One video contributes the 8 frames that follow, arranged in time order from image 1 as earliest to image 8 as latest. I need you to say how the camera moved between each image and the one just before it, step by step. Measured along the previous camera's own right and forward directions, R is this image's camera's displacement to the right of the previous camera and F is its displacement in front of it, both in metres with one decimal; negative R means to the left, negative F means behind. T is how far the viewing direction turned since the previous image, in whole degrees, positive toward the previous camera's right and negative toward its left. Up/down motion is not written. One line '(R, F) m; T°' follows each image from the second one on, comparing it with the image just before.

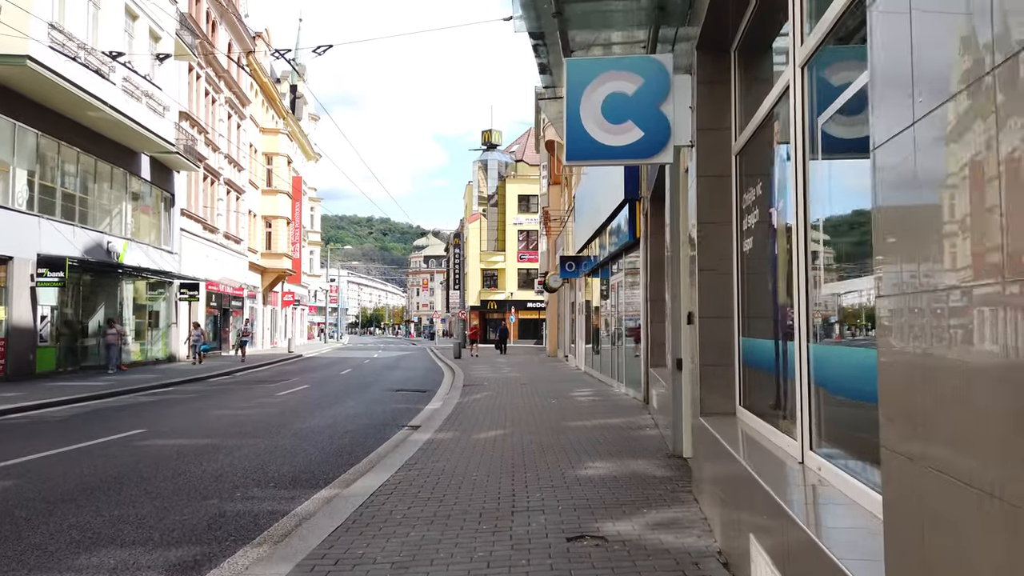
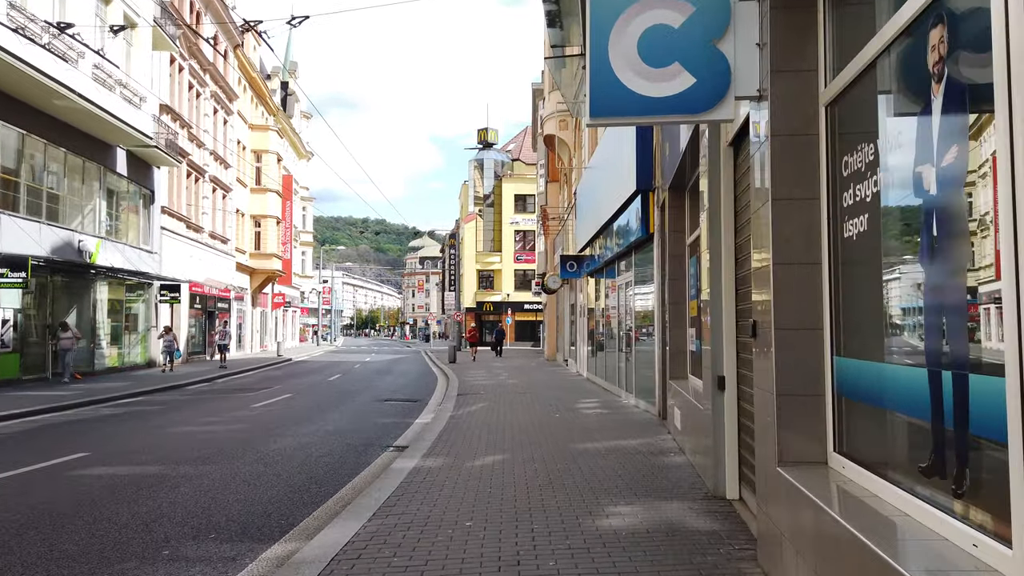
(0.0, +1.4) m; 0°
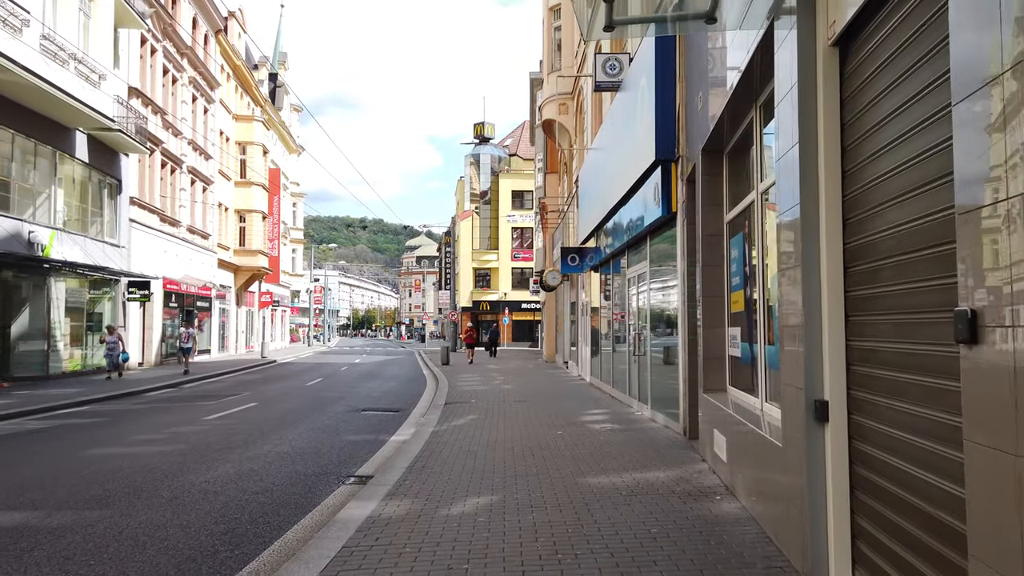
(+0.1, +2.1) m; 0°
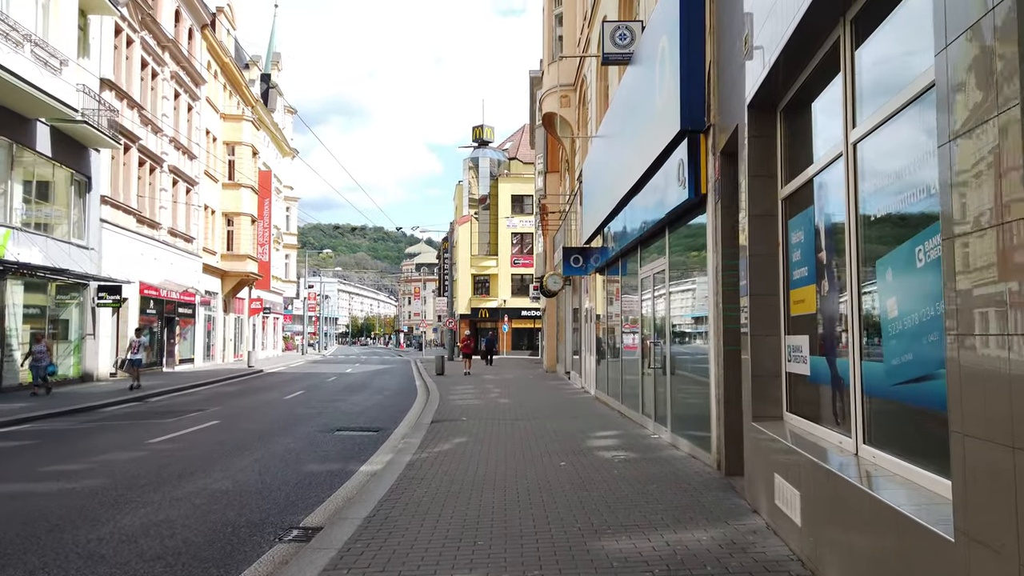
(+0.1, +1.8) m; 0°
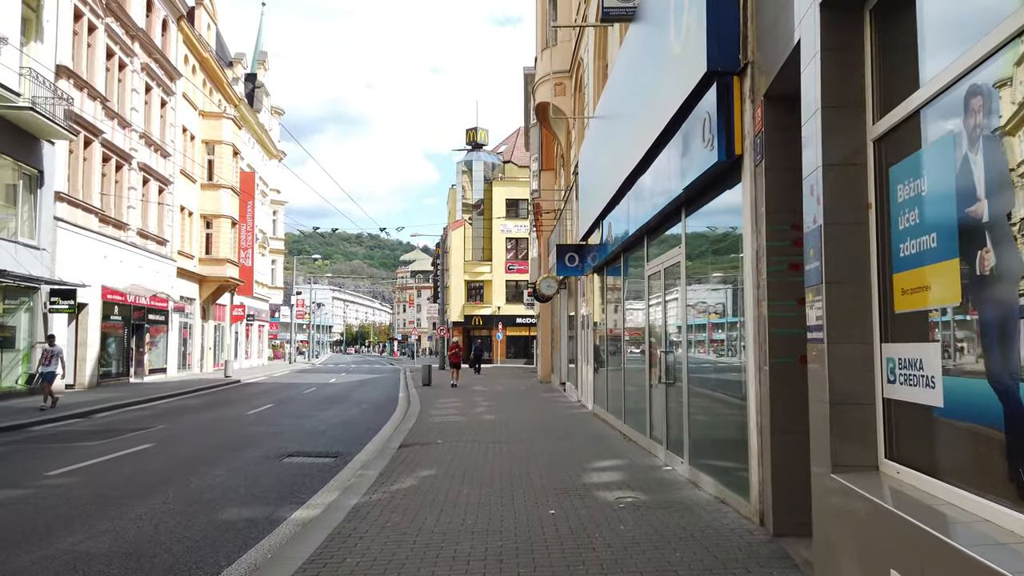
(+0.2, +2.0) m; 0°
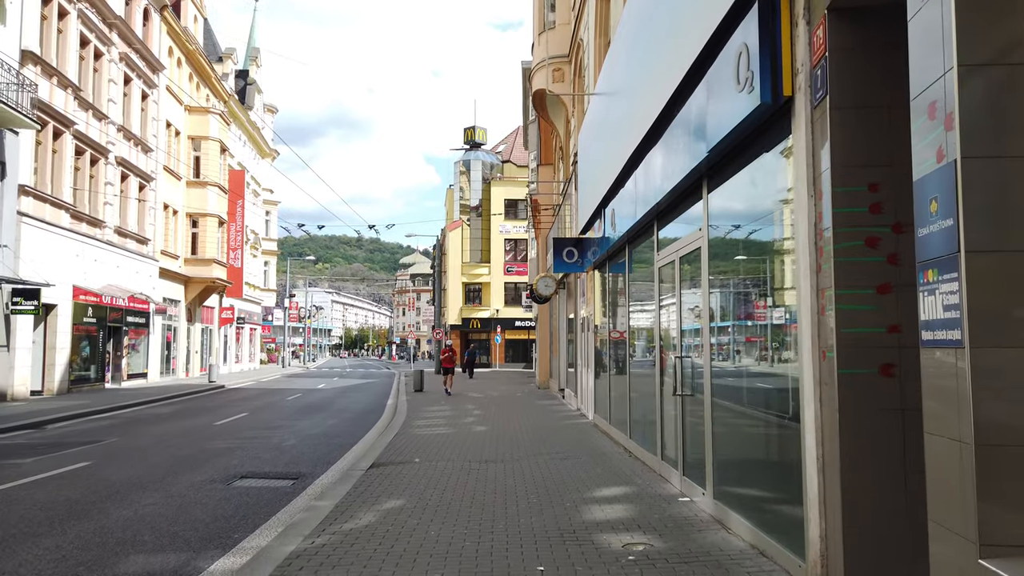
(+0.2, +1.5) m; 0°
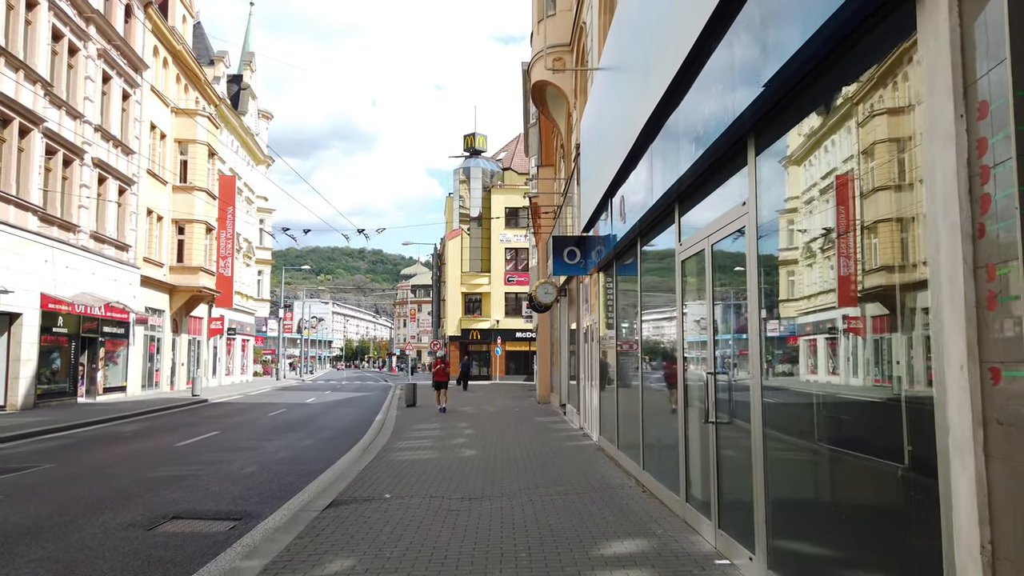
(+0.1, +1.7) m; 0°
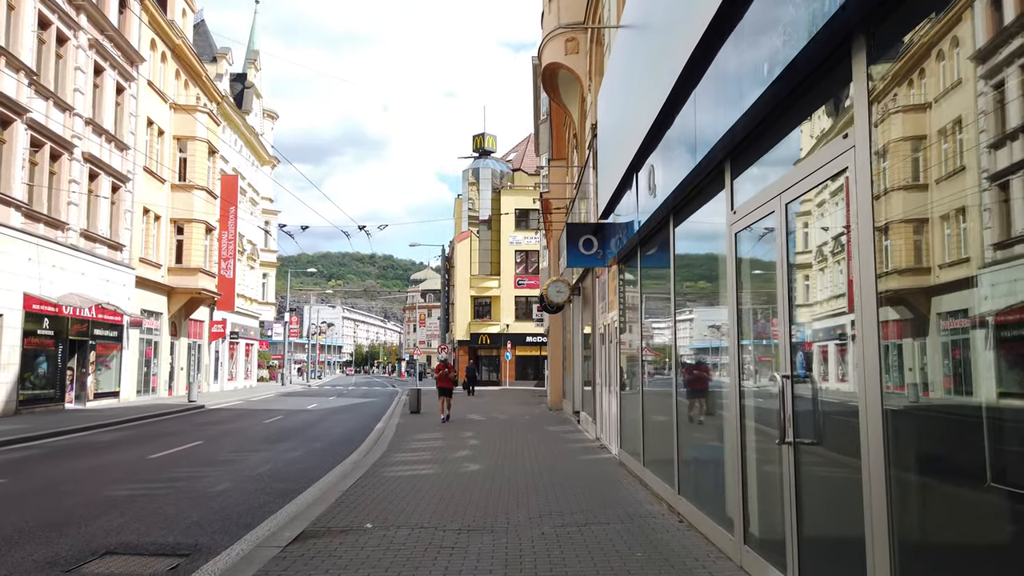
(0.0, +1.4) m; -1°
